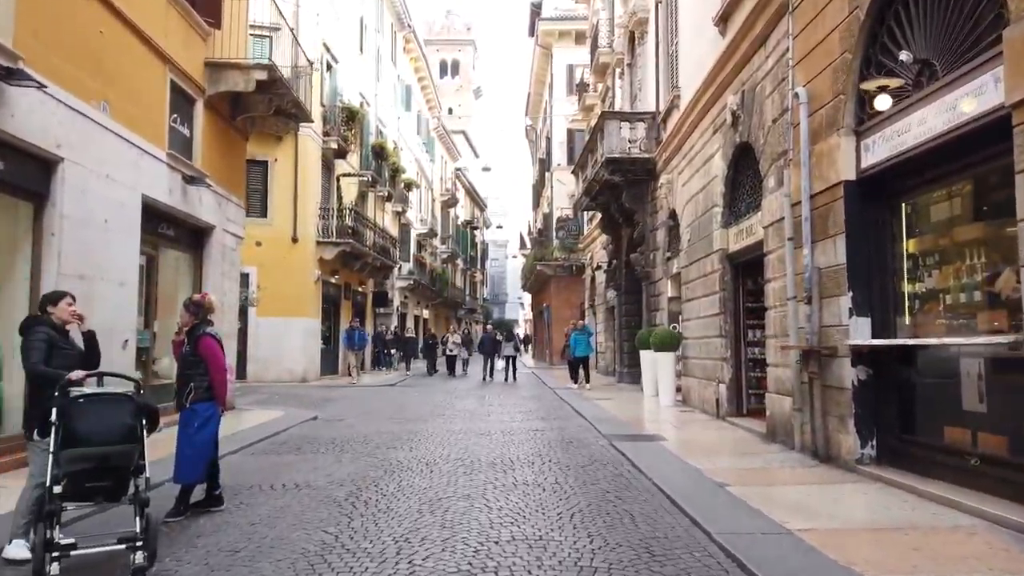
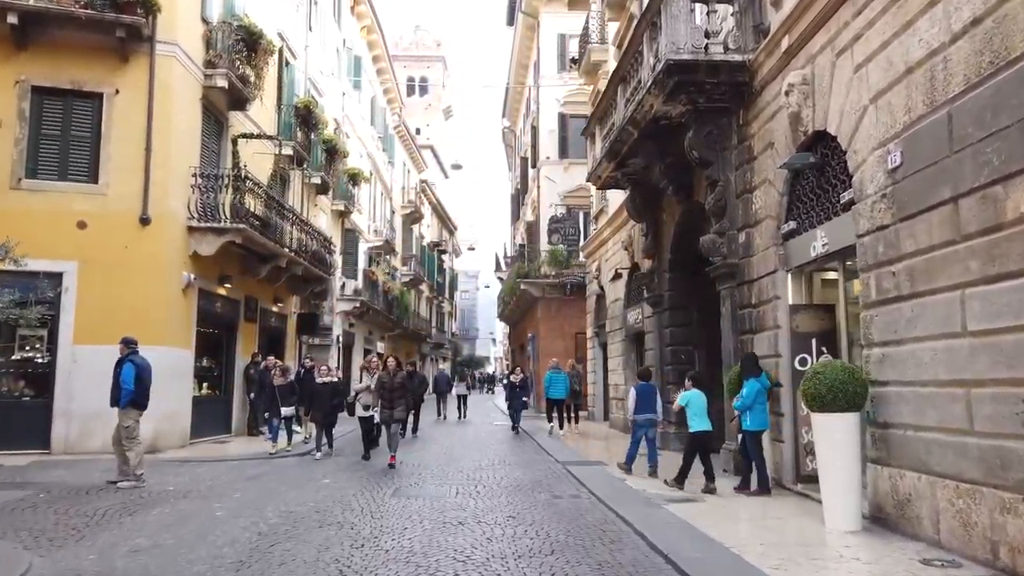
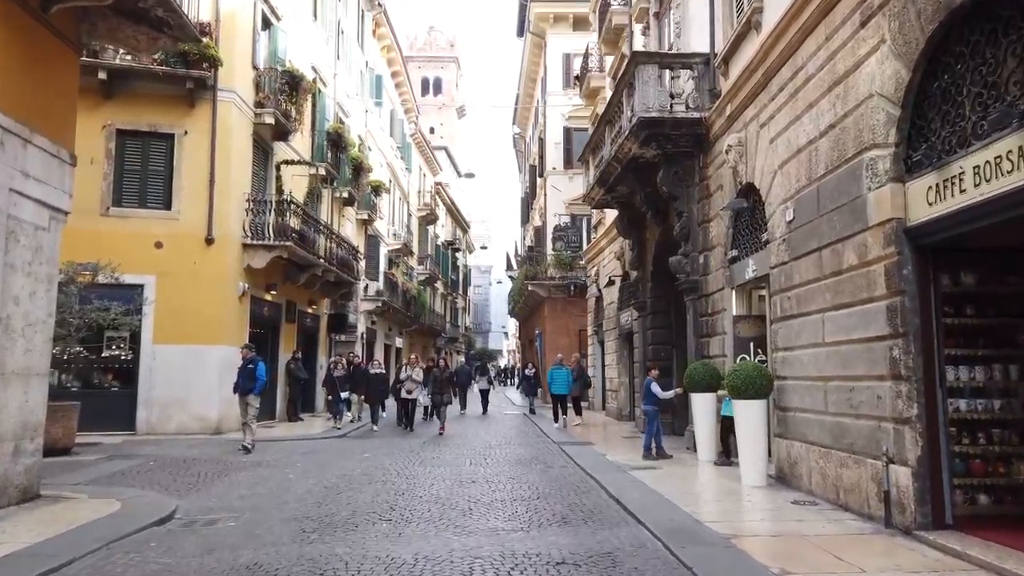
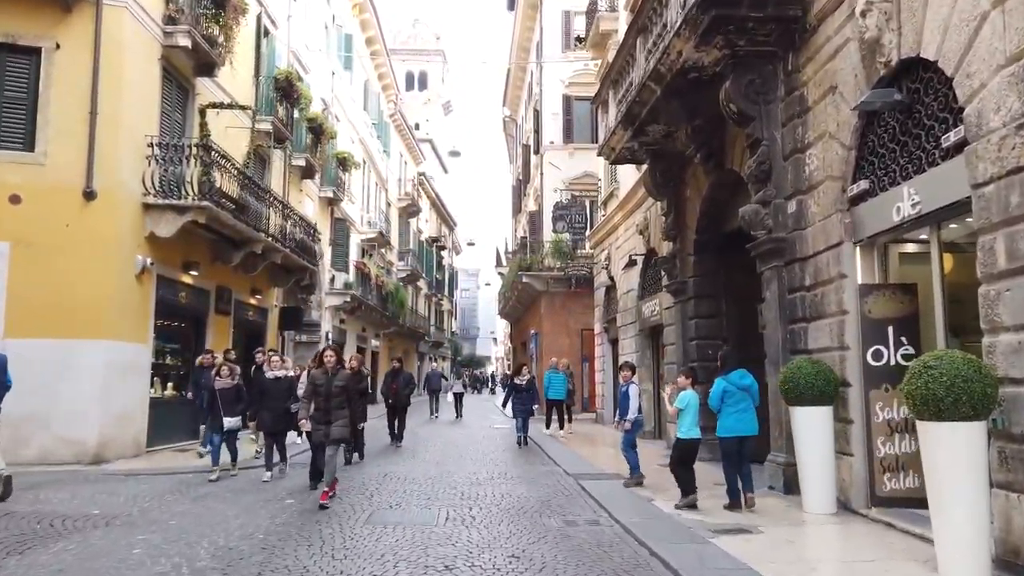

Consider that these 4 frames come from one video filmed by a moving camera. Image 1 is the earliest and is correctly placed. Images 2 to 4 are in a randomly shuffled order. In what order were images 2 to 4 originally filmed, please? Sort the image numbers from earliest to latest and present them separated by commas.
3, 2, 4
